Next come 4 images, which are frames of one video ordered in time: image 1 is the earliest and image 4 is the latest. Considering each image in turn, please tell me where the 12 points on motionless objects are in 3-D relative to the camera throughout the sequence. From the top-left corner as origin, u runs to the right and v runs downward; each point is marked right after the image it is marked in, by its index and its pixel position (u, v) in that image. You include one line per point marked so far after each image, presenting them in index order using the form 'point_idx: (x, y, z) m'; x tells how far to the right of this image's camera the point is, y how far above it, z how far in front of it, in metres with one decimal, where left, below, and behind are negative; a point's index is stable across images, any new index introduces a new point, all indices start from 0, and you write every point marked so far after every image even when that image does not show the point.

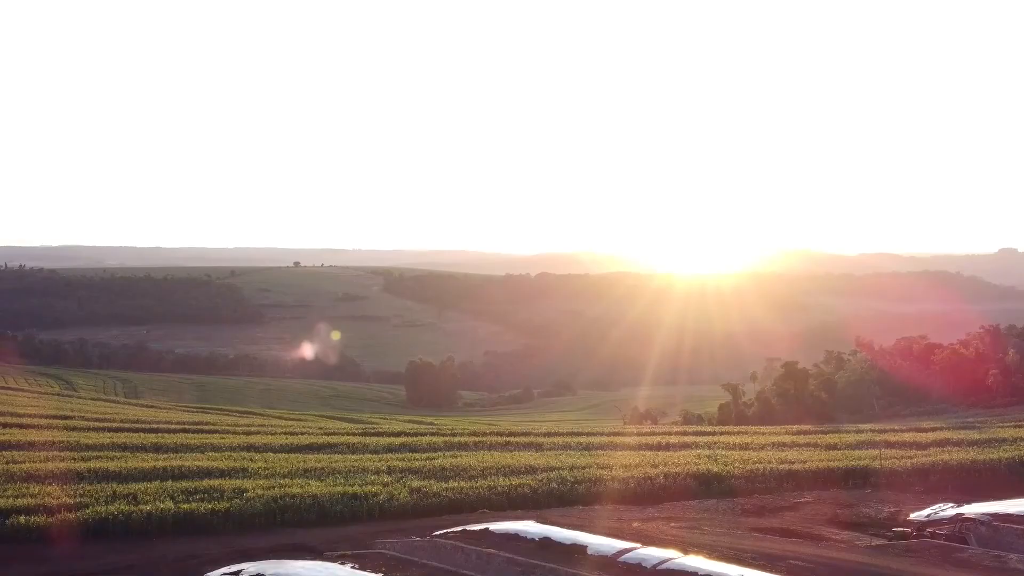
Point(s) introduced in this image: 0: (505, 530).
0: (-0.1, -4.9, +18.1) m
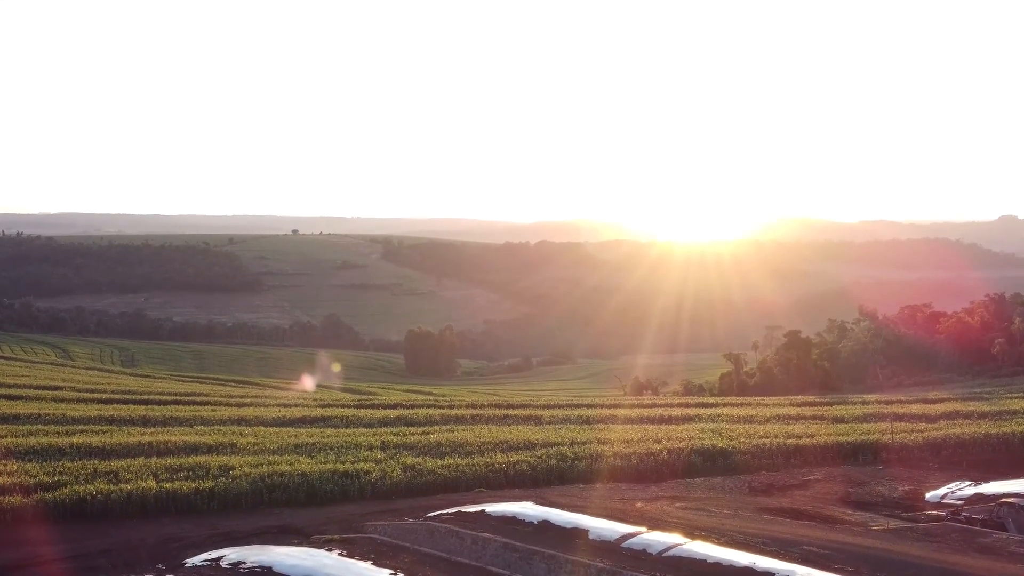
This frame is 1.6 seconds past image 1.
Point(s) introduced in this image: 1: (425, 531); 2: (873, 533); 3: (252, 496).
0: (-0.2, -4.3, +17.2) m
1: (-1.6, -4.5, +16.2) m
2: (+6.6, -4.5, +16.2) m
3: (-5.7, -4.5, +19.3) m
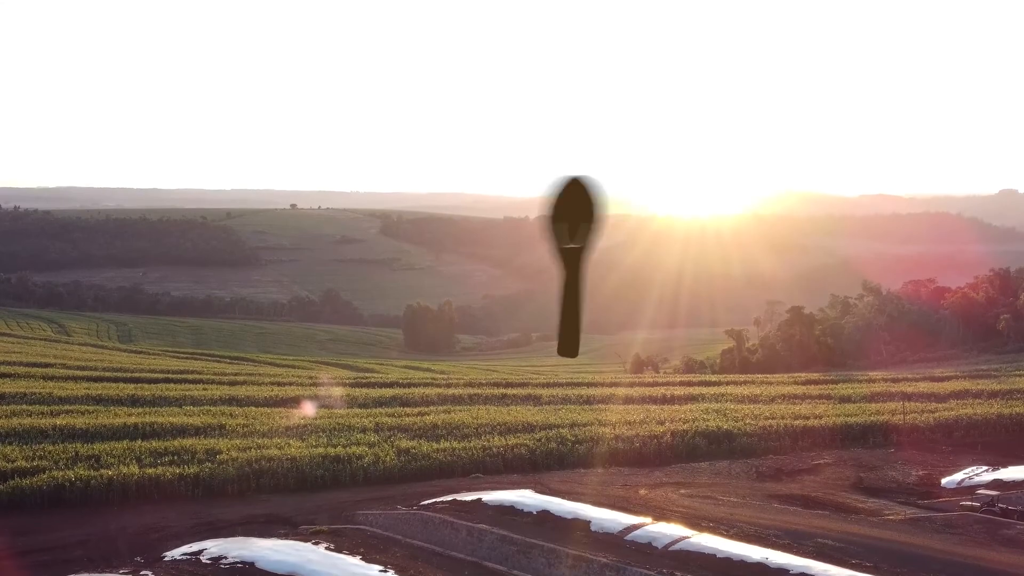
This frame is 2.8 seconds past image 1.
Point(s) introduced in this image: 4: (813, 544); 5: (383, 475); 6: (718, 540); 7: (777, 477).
0: (-0.2, -3.9, +16.4) m
1: (-1.6, -4.1, +15.4) m
2: (+6.6, -4.1, +15.4) m
3: (-5.7, -4.1, +18.5) m
4: (+4.8, -4.1, +14.2) m
5: (-2.8, -4.1, +19.3) m
6: (+3.3, -4.0, +14.1) m
7: (+5.9, -4.2, +19.8) m
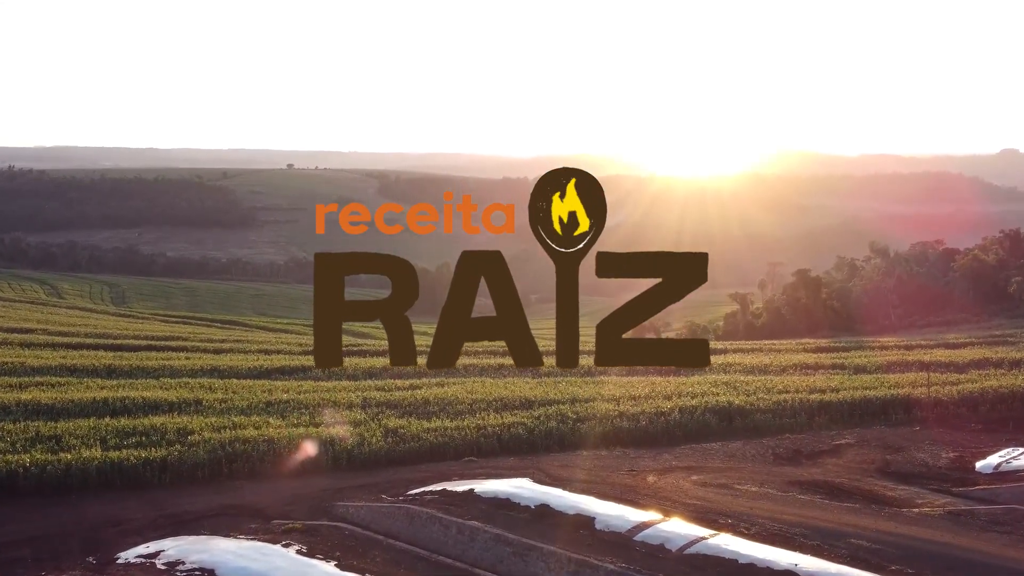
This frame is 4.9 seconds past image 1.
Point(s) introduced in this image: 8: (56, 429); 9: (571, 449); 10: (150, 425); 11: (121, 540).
0: (-0.3, -3.4, +14.8) m
1: (-1.7, -3.6, +13.8) m
2: (+6.5, -3.6, +13.9) m
3: (-5.8, -3.4, +16.9) m
4: (+4.8, -3.7, +12.7) m
5: (-2.9, -3.4, +17.7) m
6: (+3.2, -3.6, +12.6) m
7: (+5.8, -3.5, +18.3) m
8: (-10.0, -3.1, +19.6) m
9: (+1.3, -3.5, +19.1) m
10: (-8.1, -3.0, +19.8) m
11: (-6.1, -3.9, +13.8) m
